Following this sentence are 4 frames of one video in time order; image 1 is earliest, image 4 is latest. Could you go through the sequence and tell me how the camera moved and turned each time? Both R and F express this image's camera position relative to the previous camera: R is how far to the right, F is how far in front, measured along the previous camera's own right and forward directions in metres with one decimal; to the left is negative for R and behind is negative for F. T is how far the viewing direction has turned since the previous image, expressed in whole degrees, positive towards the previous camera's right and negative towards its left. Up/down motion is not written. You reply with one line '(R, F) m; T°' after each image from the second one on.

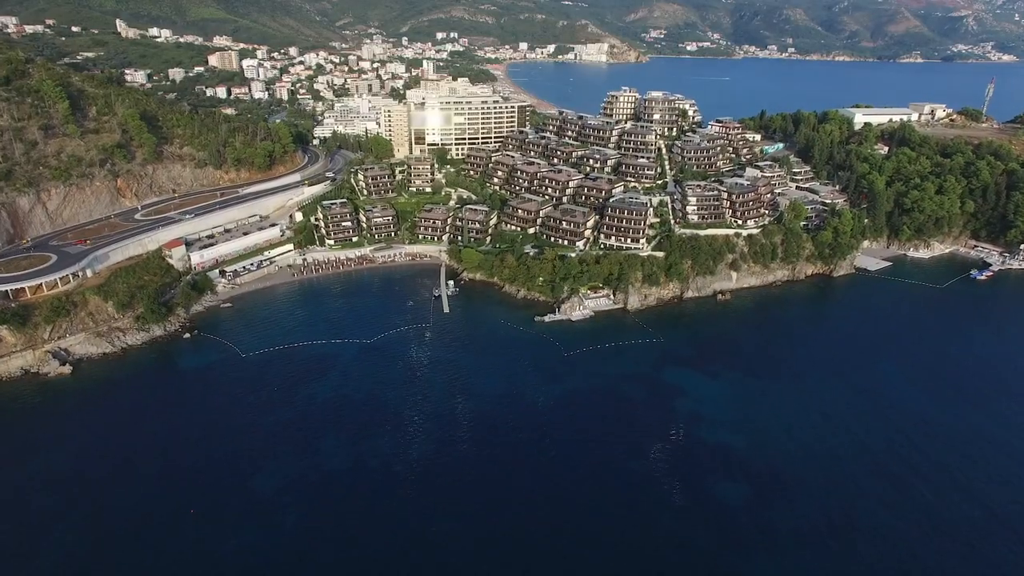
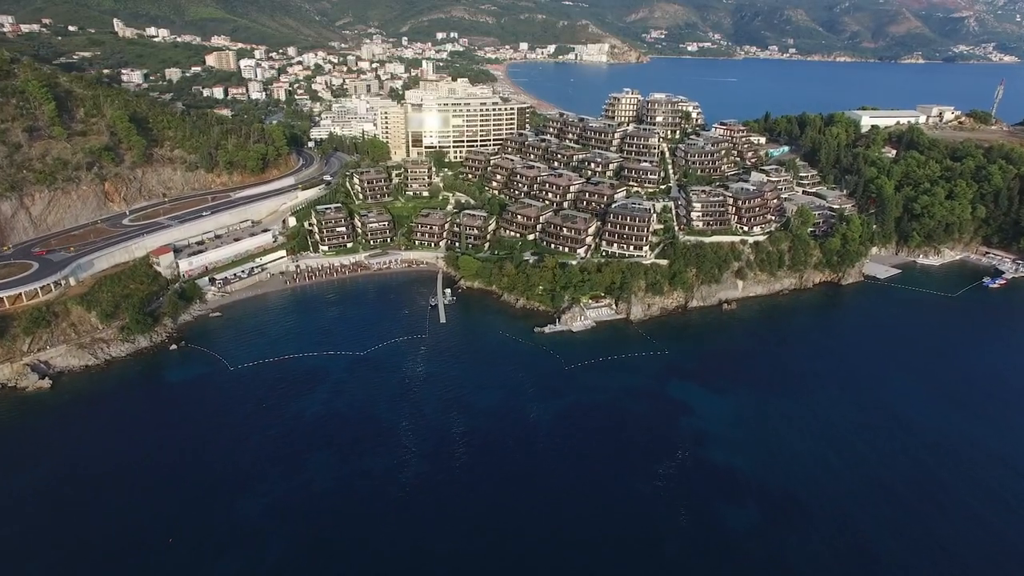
(+0.1, +1.2) m; 0°
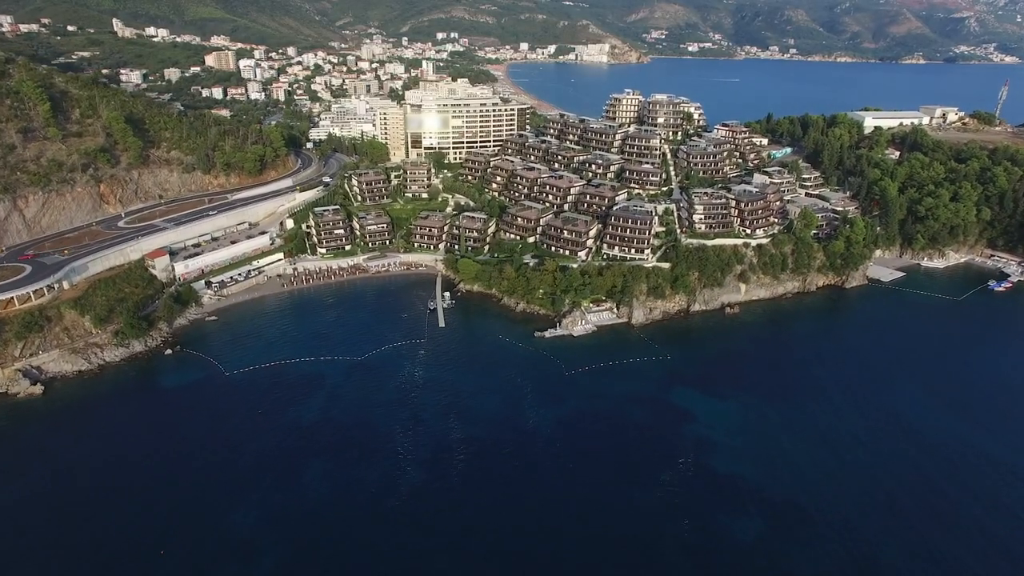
(0.0, +0.5) m; 0°
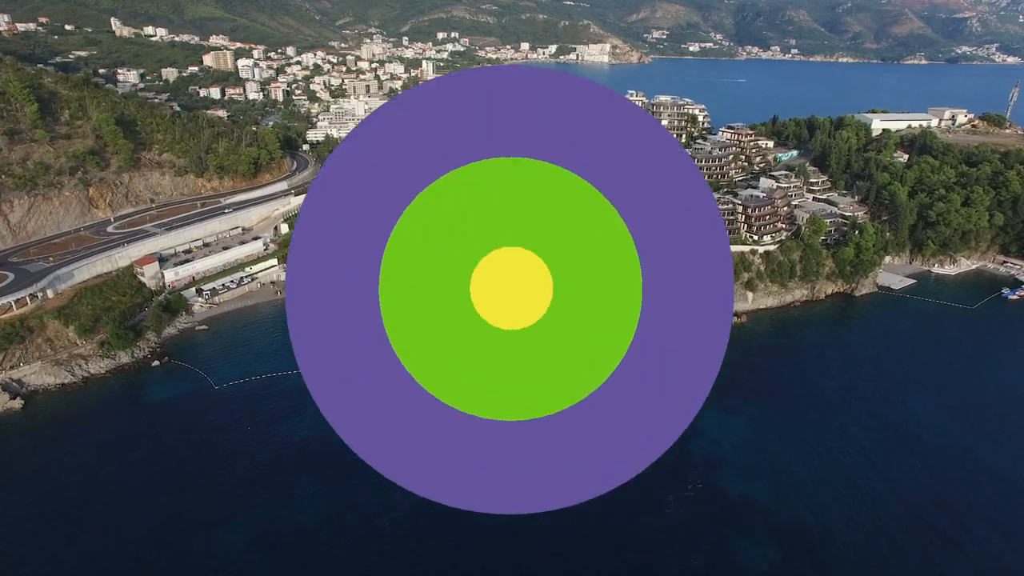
(0.0, +1.1) m; 0°
